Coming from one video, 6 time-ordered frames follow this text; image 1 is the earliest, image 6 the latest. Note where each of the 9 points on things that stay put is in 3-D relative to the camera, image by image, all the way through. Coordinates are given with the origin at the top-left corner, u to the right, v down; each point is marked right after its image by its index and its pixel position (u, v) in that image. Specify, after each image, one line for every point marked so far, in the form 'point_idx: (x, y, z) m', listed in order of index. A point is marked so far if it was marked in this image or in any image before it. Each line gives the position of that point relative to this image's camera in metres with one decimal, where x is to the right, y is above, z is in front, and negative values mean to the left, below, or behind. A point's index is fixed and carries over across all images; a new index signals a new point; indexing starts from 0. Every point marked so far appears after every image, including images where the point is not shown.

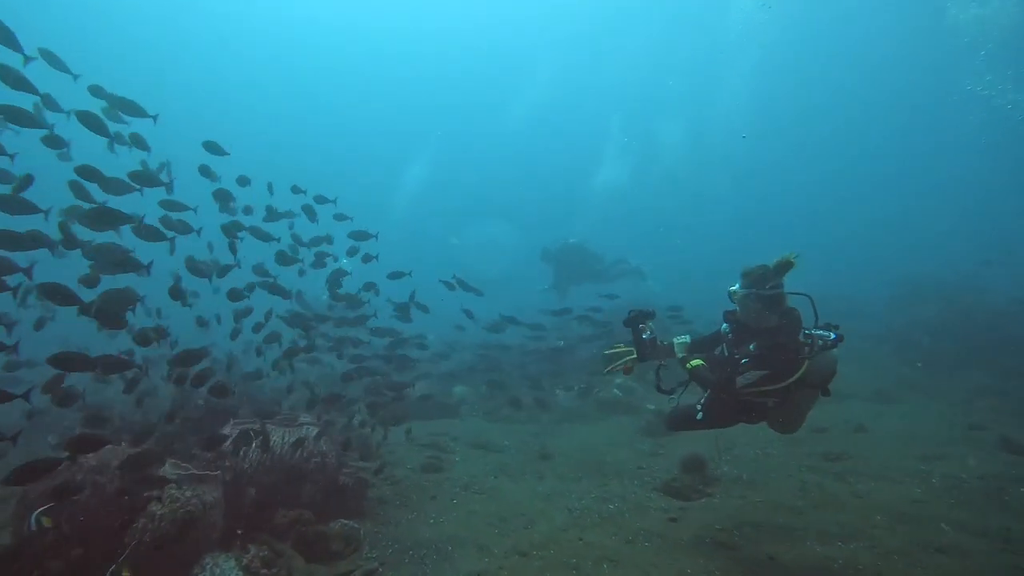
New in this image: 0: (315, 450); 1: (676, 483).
0: (-2.9, -2.4, +7.8) m
1: (+2.7, -3.2, +8.7) m
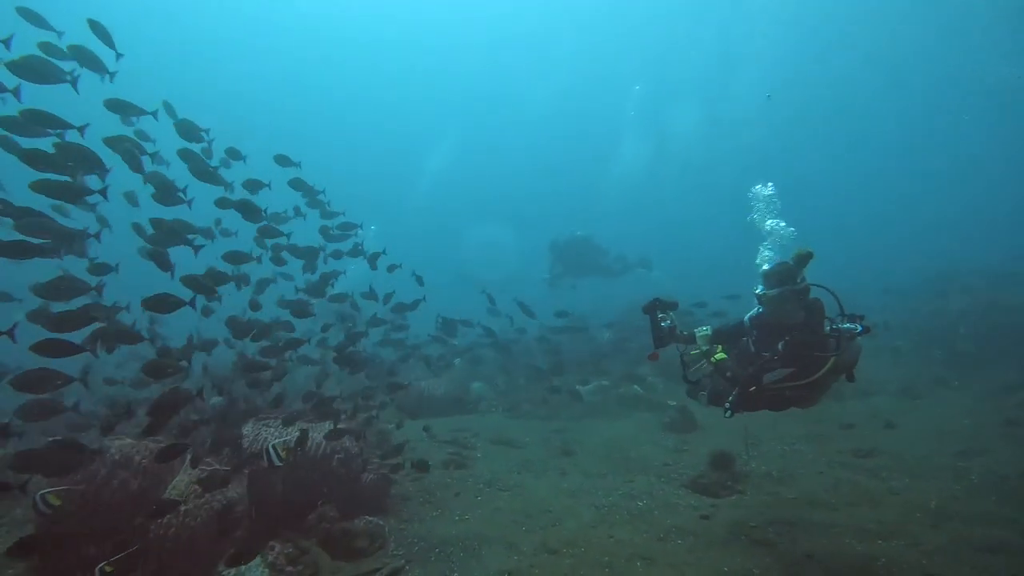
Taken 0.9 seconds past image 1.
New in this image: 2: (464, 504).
0: (-2.5, -2.3, +7.7) m
1: (+3.1, -3.1, +8.5) m
2: (-0.7, -3.3, +8.1) m
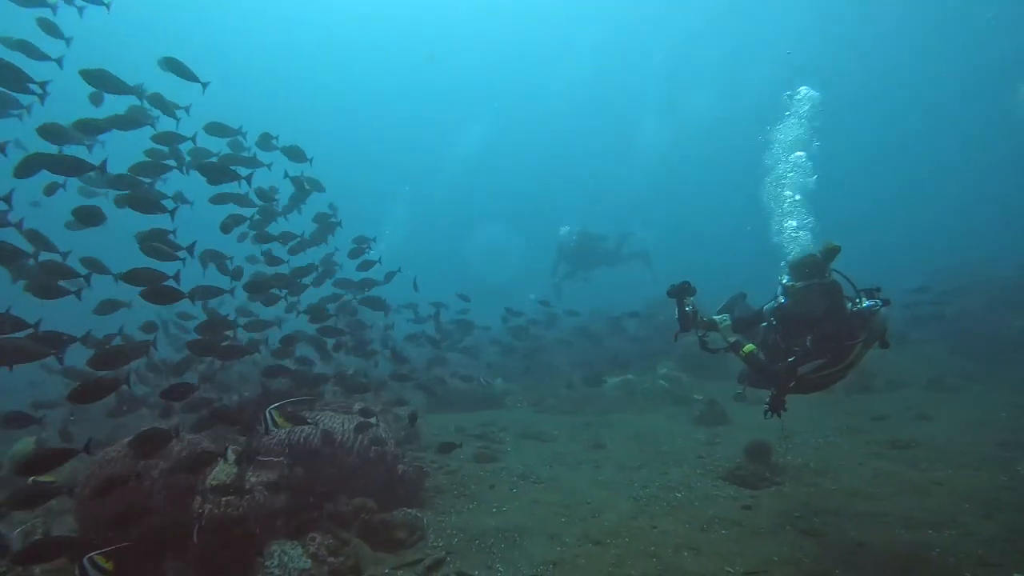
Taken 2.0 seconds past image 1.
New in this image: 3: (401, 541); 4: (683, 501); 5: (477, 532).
0: (-2.0, -2.1, +7.6) m
1: (+3.6, -2.9, +8.4) m
2: (-0.2, -3.1, +8.0) m
3: (-1.4, -3.1, +6.6) m
4: (+2.4, -3.0, +7.6) m
5: (-0.5, -3.2, +7.0) m
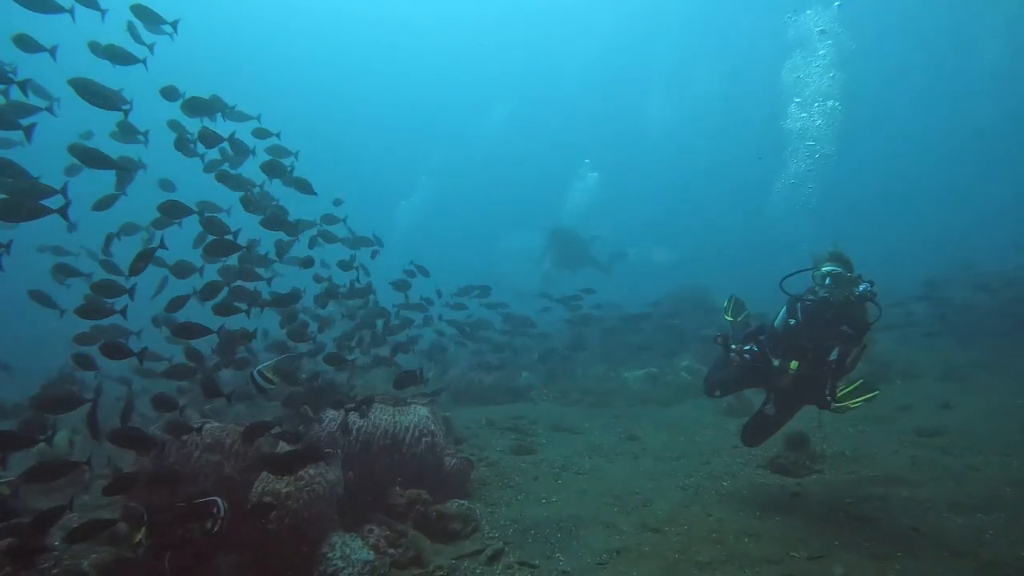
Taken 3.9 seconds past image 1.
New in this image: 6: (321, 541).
0: (-1.3, -2.0, +7.6) m
1: (+4.3, -2.7, +8.5) m
2: (+0.5, -3.0, +8.0) m
3: (-0.7, -3.0, +6.6) m
4: (+3.1, -2.9, +7.7) m
5: (+0.2, -3.1, +7.0) m
6: (-2.1, -2.9, +6.0) m
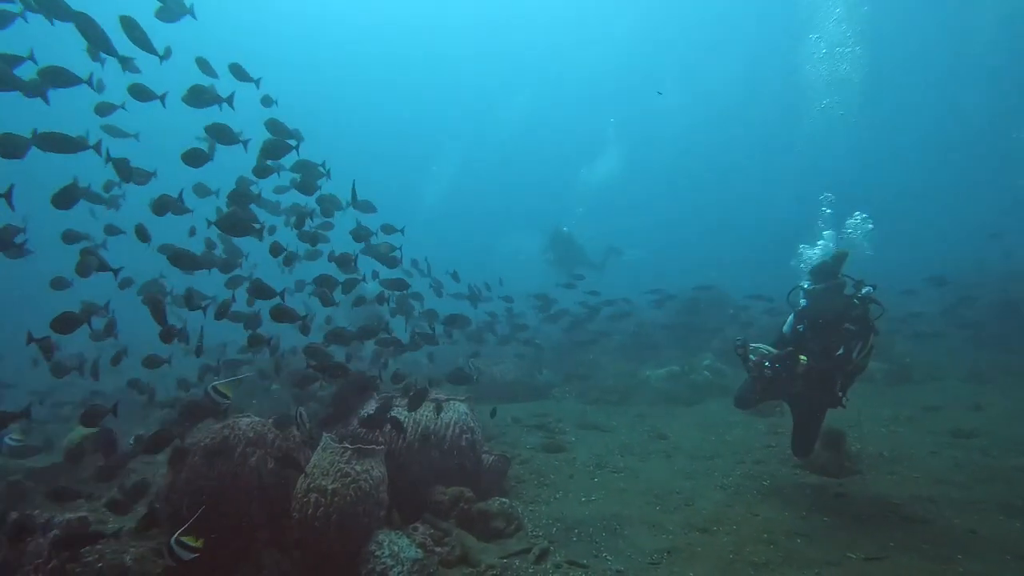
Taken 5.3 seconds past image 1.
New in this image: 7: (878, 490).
0: (-0.7, -1.9, +7.4) m
1: (+4.8, -2.7, +8.4) m
2: (+1.1, -2.9, +7.8) m
3: (-0.1, -2.9, +6.5) m
4: (+3.7, -2.8, +7.6) m
5: (+0.8, -3.0, +6.8) m
6: (-1.6, -2.8, +5.9) m
7: (+5.1, -2.8, +7.3) m
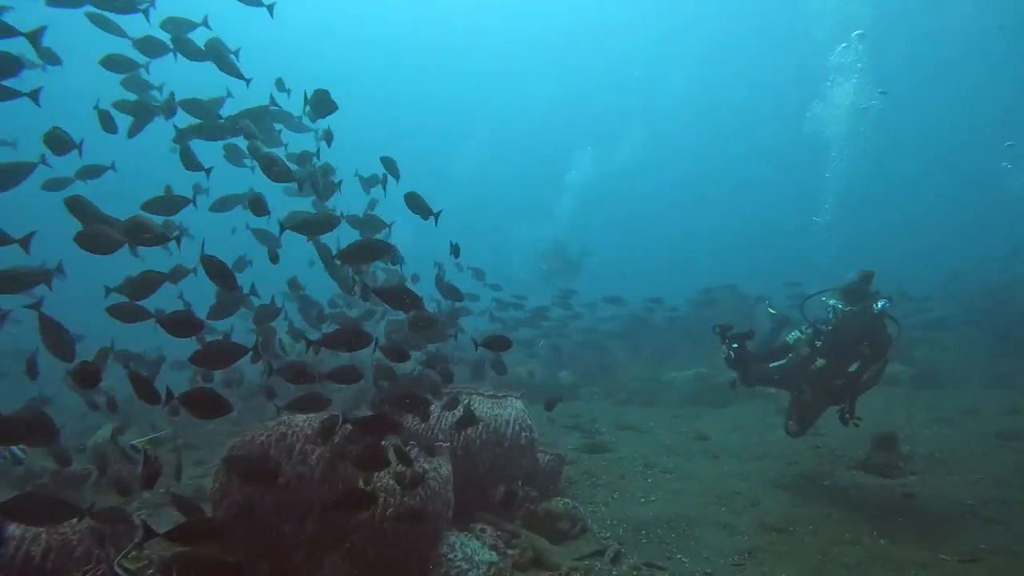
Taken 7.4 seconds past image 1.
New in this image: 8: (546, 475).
0: (0.0, -1.8, +7.1) m
1: (+5.5, -2.6, +8.2) m
2: (+1.8, -2.8, +7.6) m
3: (+0.6, -2.8, +6.1) m
4: (+4.4, -2.8, +7.4) m
5: (+1.6, -2.9, +6.5) m
6: (-0.8, -2.6, +5.5) m
7: (+5.8, -2.7, +7.2) m
8: (+0.4, -2.5, +7.2) m
